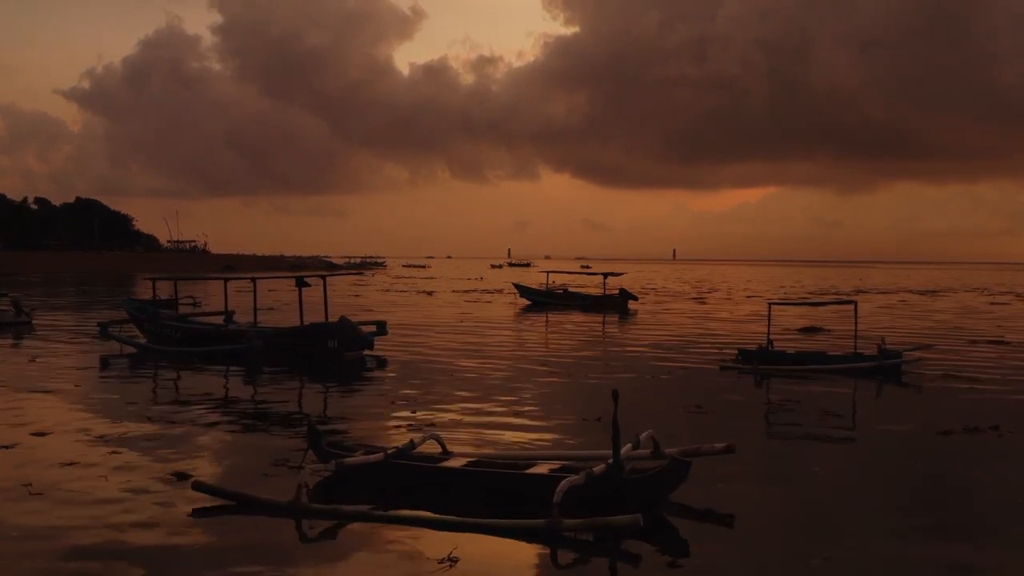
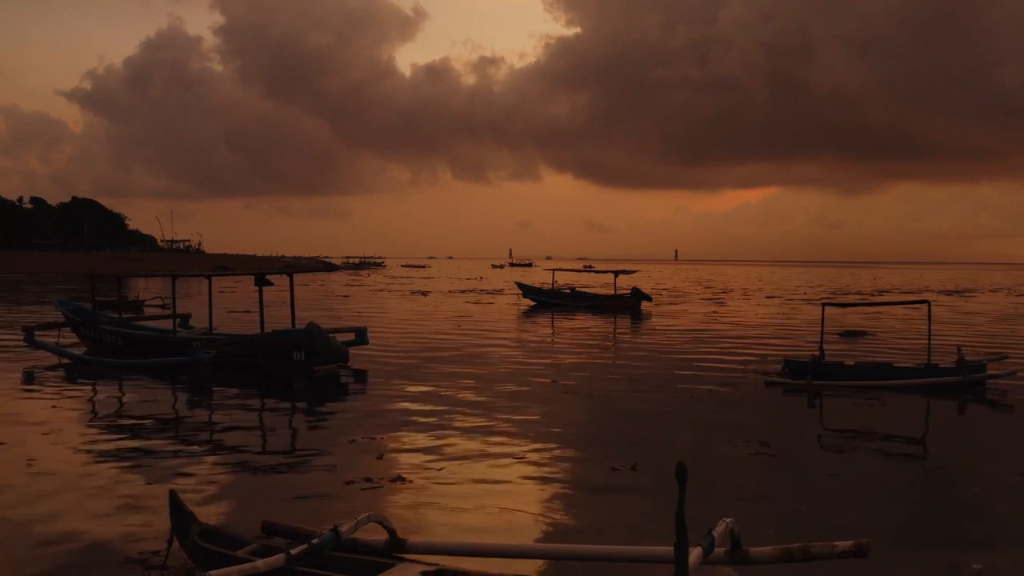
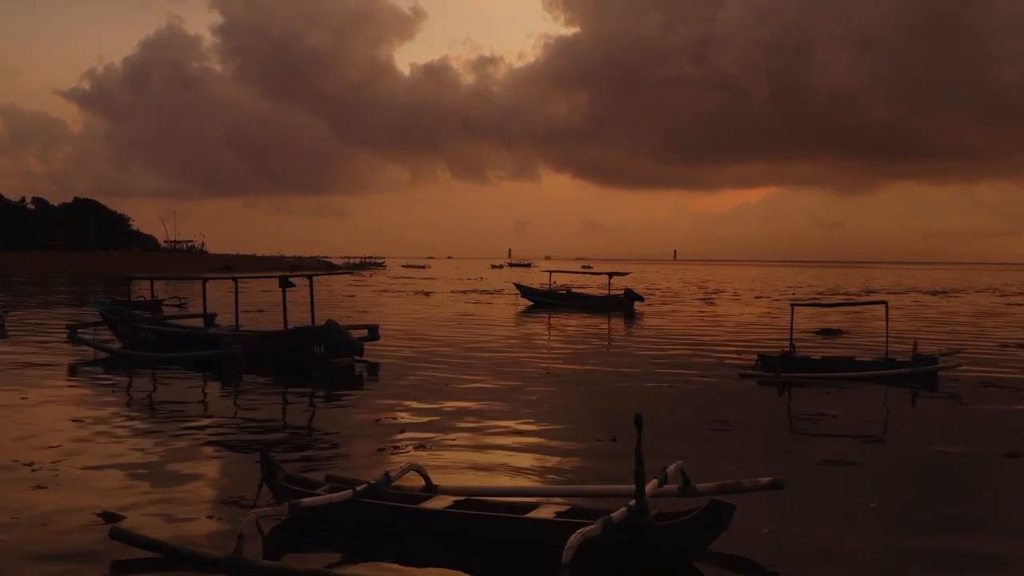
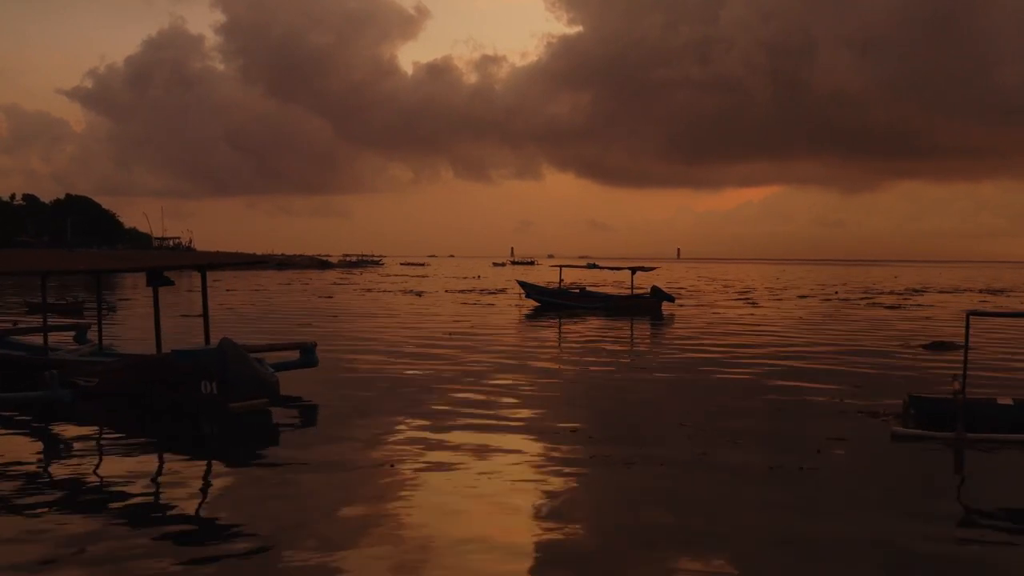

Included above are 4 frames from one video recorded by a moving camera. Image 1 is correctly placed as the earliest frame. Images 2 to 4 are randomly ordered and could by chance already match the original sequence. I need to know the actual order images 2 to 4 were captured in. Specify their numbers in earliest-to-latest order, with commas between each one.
3, 2, 4
